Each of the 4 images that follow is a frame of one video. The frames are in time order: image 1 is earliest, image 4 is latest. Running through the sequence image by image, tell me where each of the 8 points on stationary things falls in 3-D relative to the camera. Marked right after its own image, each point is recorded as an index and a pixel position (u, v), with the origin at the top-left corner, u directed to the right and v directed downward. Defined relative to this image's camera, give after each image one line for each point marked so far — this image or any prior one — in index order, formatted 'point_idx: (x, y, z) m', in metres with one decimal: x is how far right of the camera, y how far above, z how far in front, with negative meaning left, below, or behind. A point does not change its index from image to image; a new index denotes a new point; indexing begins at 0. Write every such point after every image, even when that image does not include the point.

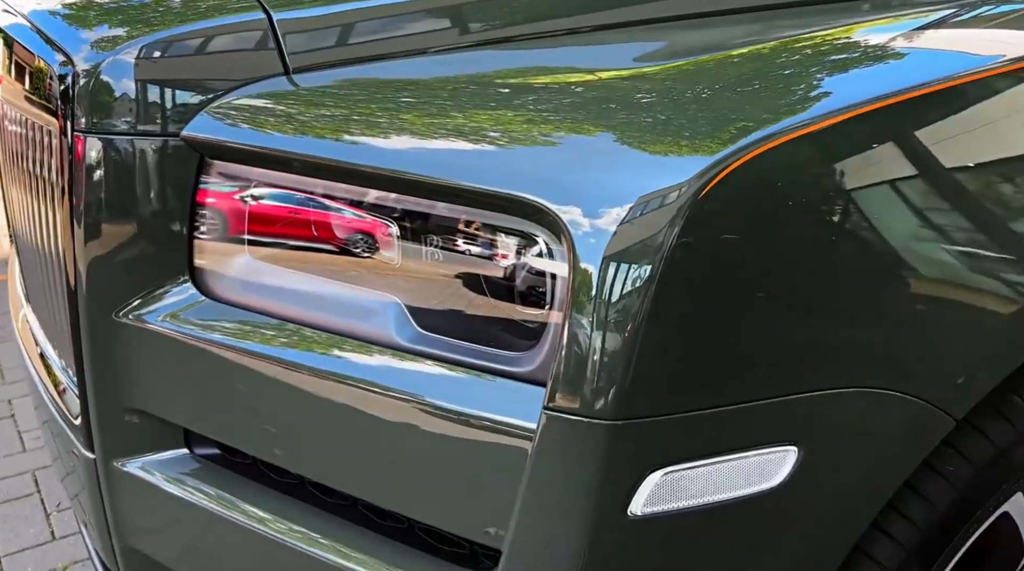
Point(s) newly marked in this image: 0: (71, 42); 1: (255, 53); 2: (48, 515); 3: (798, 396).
0: (-0.6, +0.3, +1.3) m
1: (-0.4, +0.3, +1.2) m
2: (-1.3, -0.6, +2.5) m
3: (+0.3, -0.1, +1.0) m
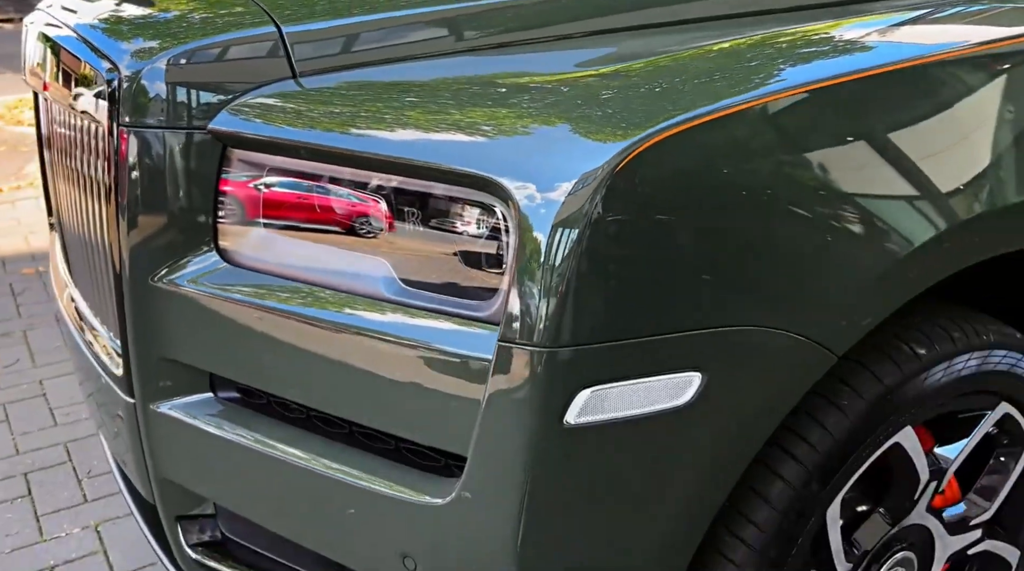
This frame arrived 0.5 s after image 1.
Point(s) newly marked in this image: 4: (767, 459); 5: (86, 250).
0: (-0.6, +0.4, +1.5) m
1: (-0.4, +0.4, +1.5) m
2: (-1.3, -0.6, +2.8) m
3: (+0.2, -0.1, +1.2) m
4: (+0.4, -0.2, +1.3) m
5: (-0.8, +0.1, +1.8) m
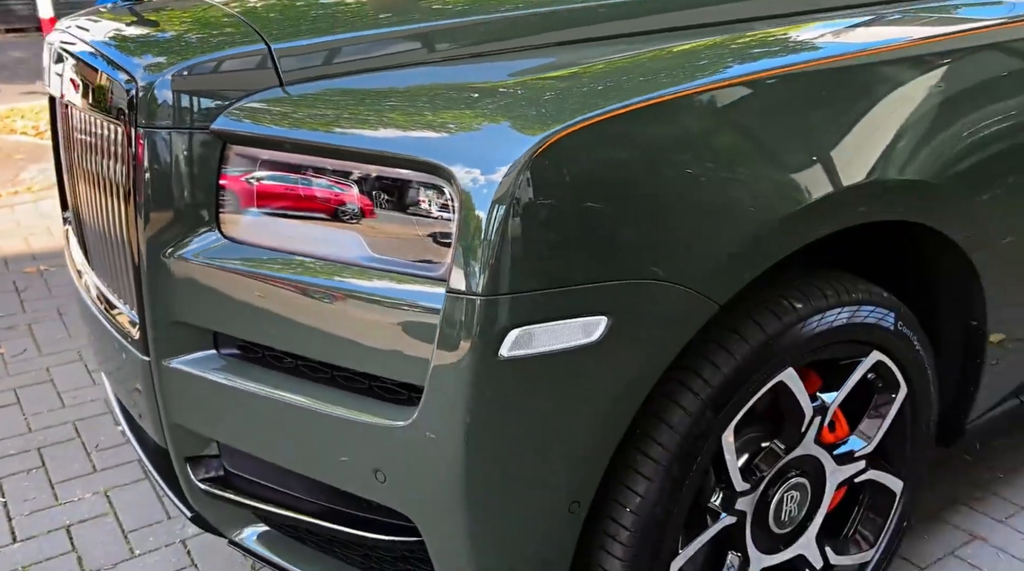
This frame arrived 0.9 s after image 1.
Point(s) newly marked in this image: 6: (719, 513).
0: (-0.7, +0.4, +1.8) m
1: (-0.5, +0.4, +1.8) m
2: (-1.4, -0.6, +3.1) m
3: (+0.2, 0.0, +1.5) m
4: (+0.3, -0.2, +1.6) m
5: (-0.9, +0.1, +2.1) m
6: (+0.4, -0.4, +1.7) m
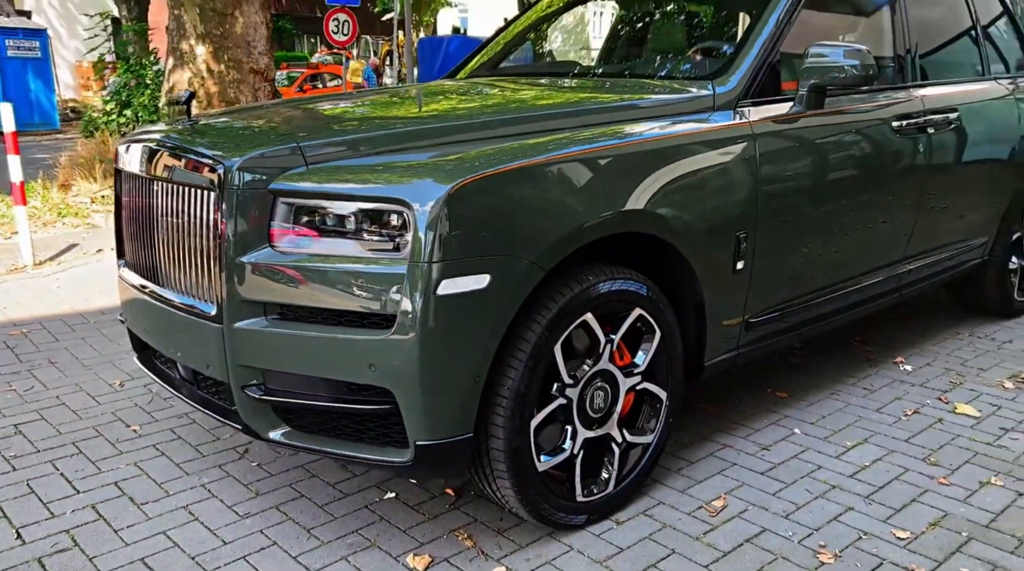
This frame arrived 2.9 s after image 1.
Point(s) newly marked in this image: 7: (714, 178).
0: (-1.0, +0.4, +3.1) m
1: (-0.8, +0.4, +3.1) m
2: (-1.8, -0.7, +4.1) m
3: (-0.1, +0.1, +2.9) m
4: (0.0, -0.1, +3.0) m
5: (-1.2, +0.1, +3.3) m
6: (+0.2, -0.4, +3.1) m
7: (+0.8, +0.4, +3.5) m
